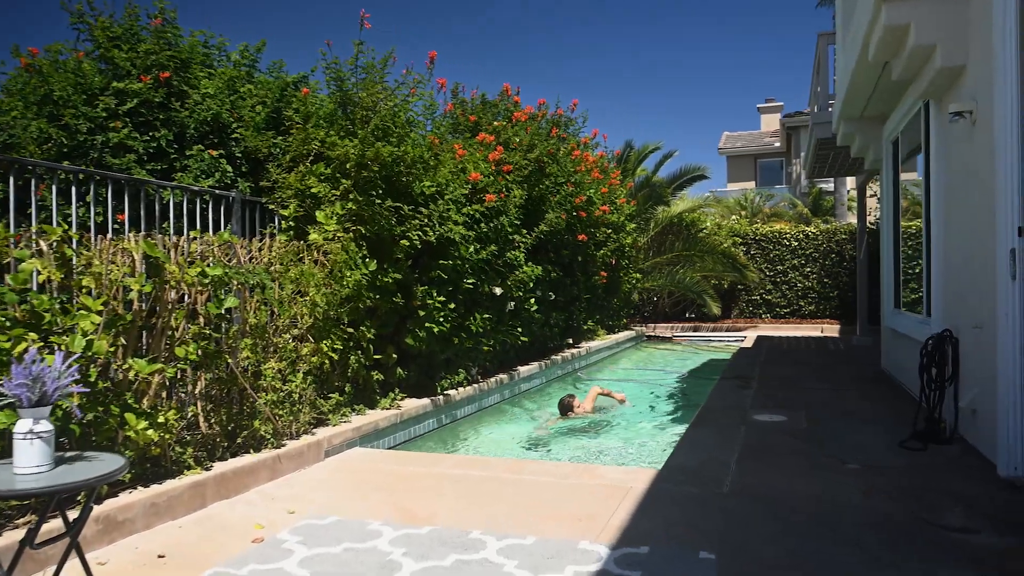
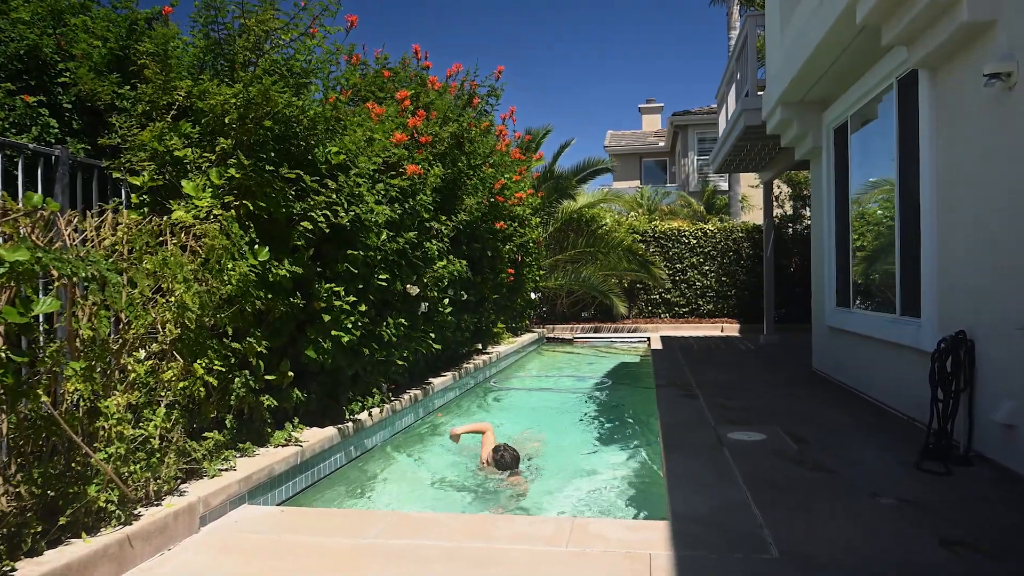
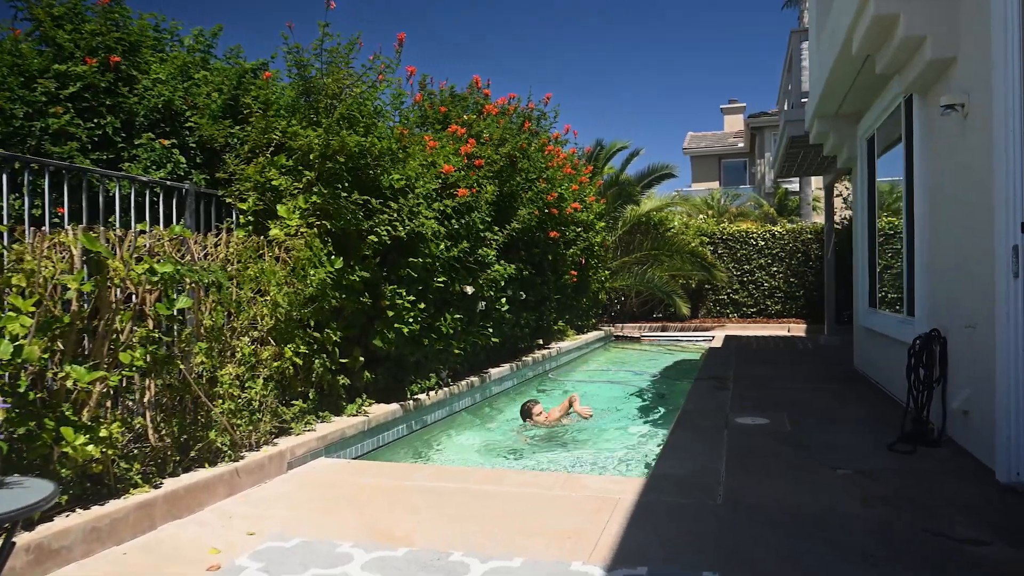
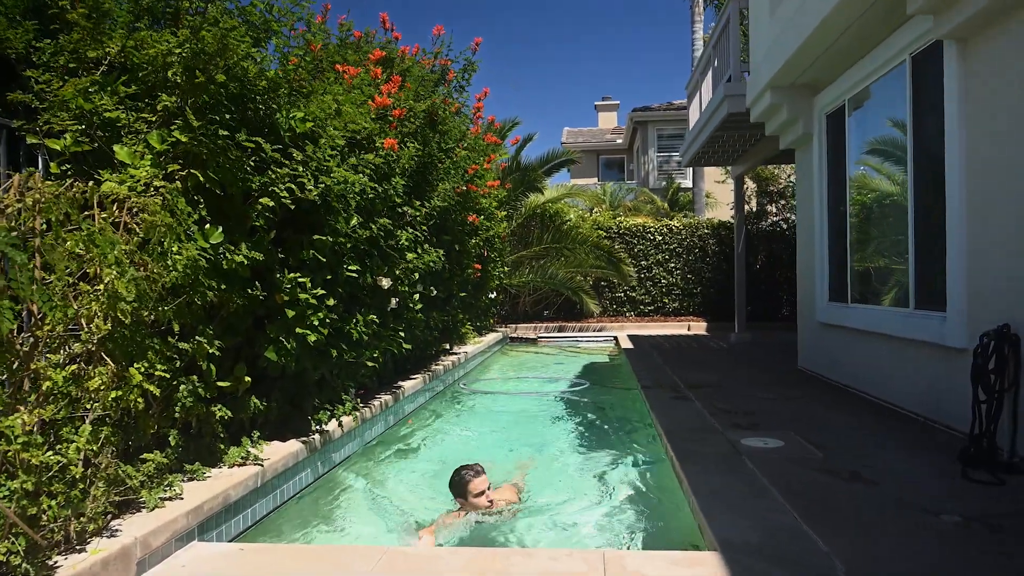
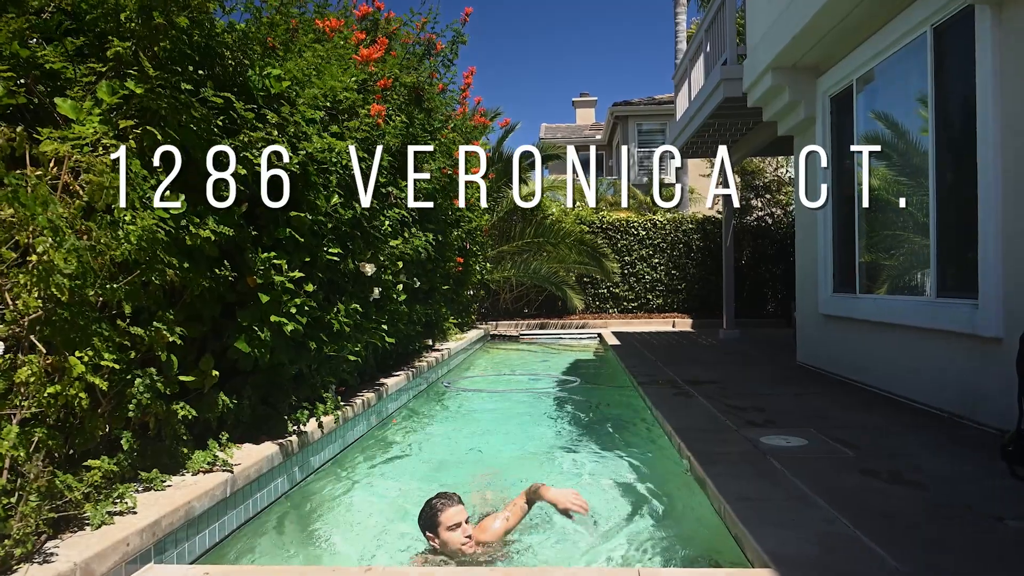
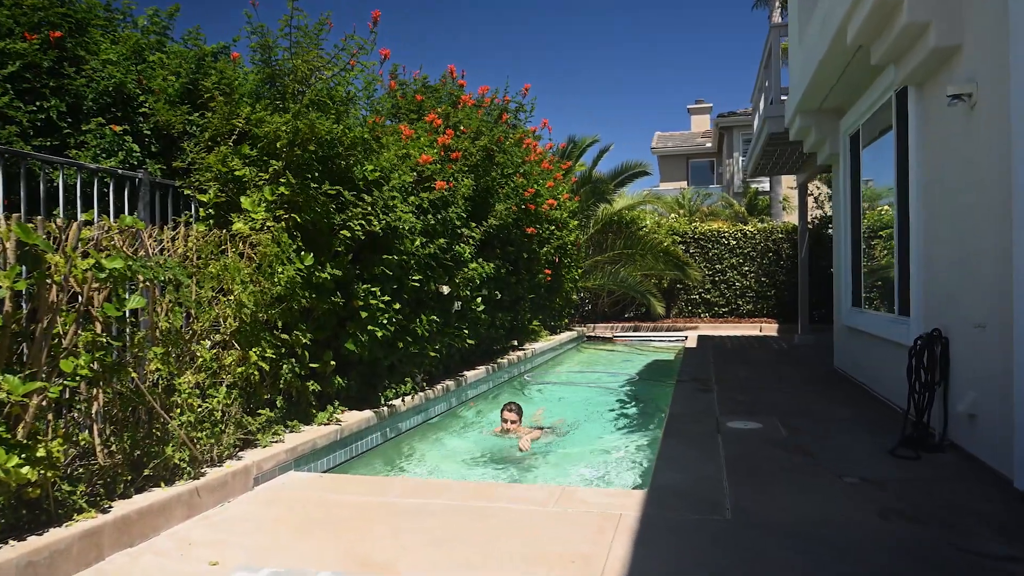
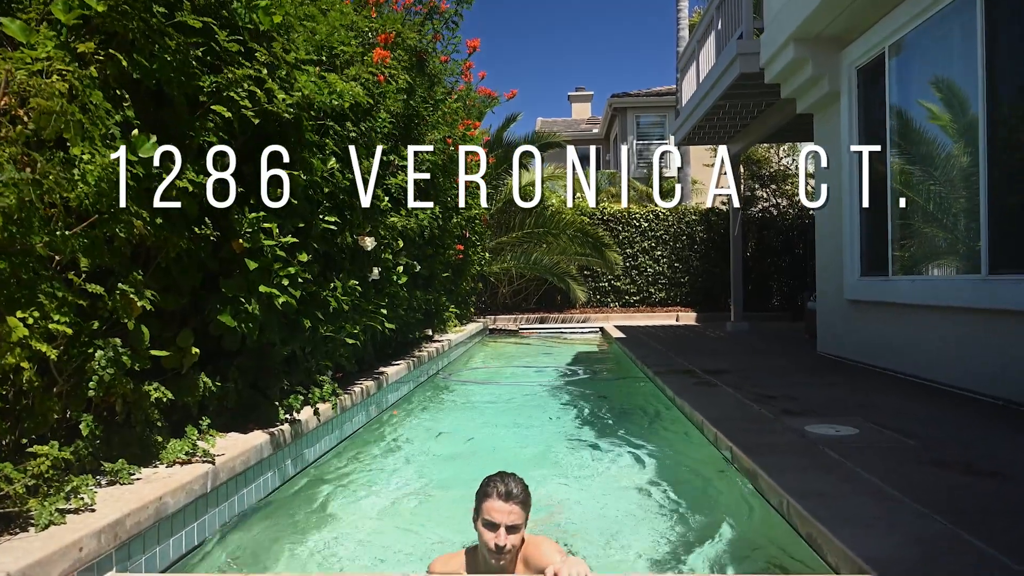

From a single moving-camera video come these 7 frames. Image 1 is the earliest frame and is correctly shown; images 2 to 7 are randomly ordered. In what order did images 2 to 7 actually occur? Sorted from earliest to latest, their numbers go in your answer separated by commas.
3, 6, 2, 4, 5, 7
